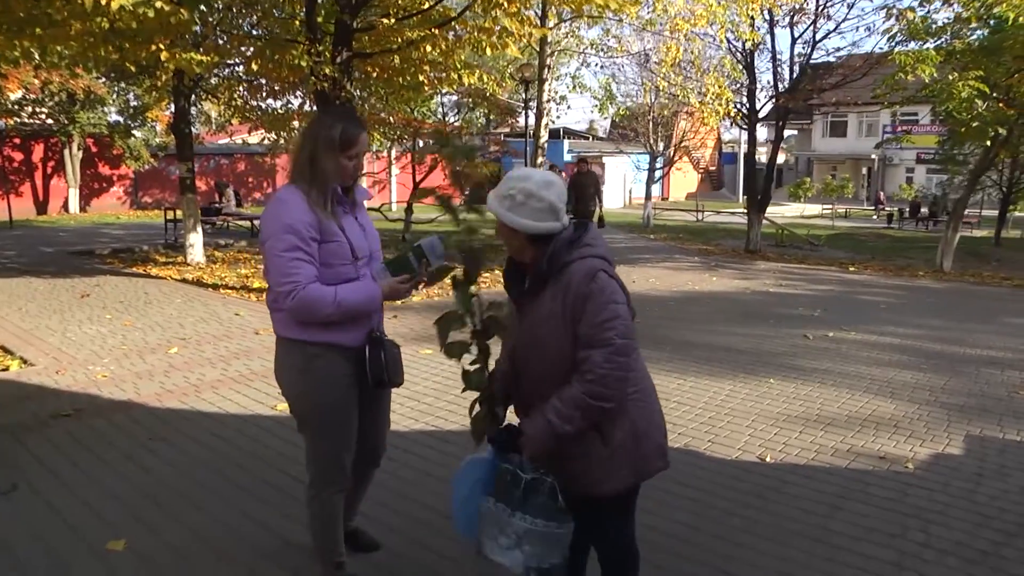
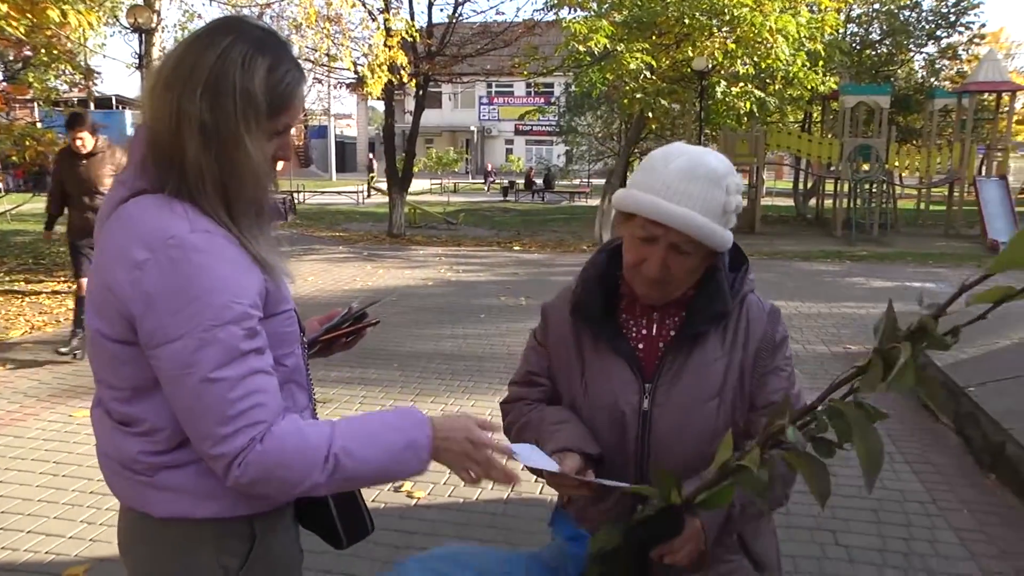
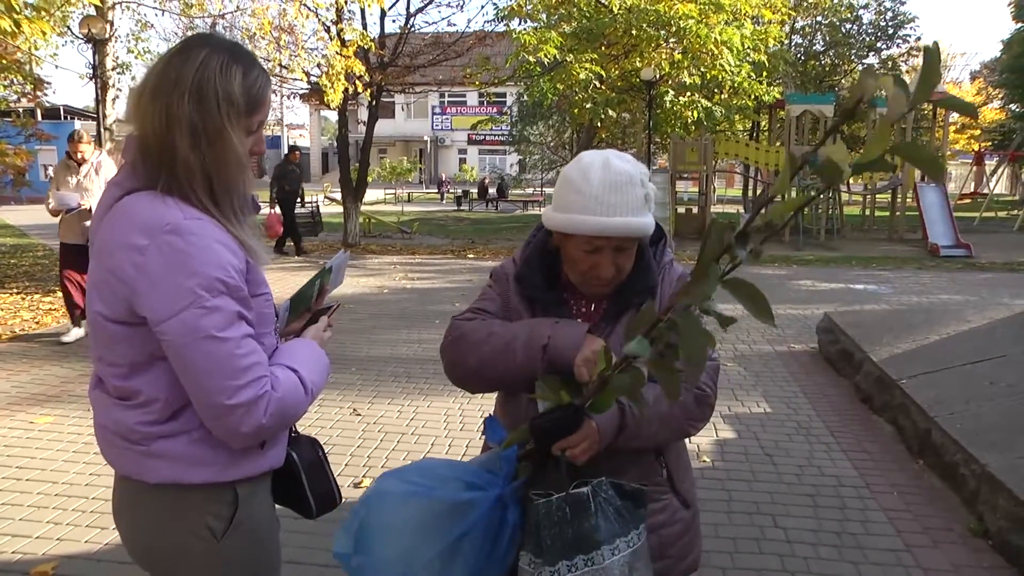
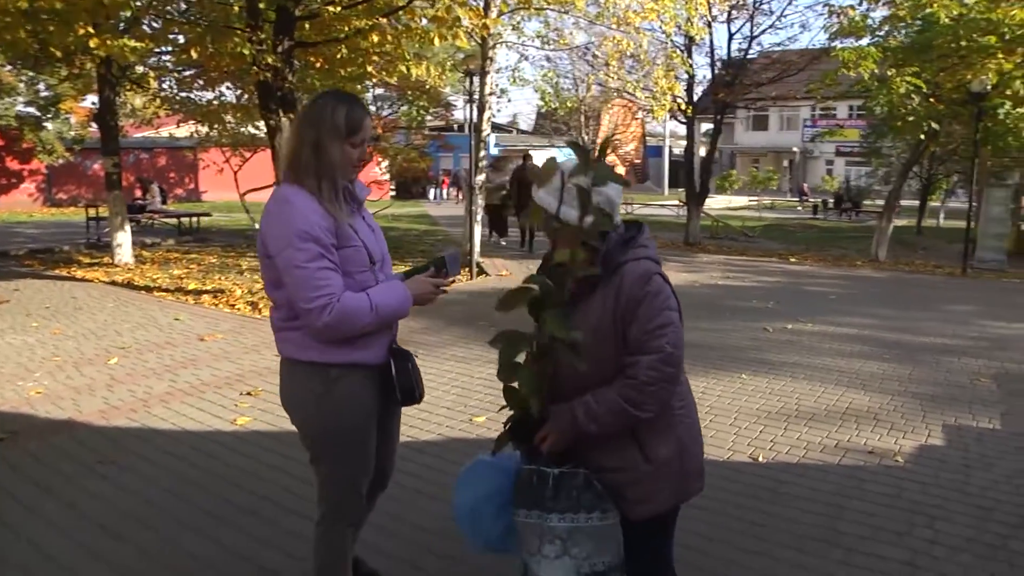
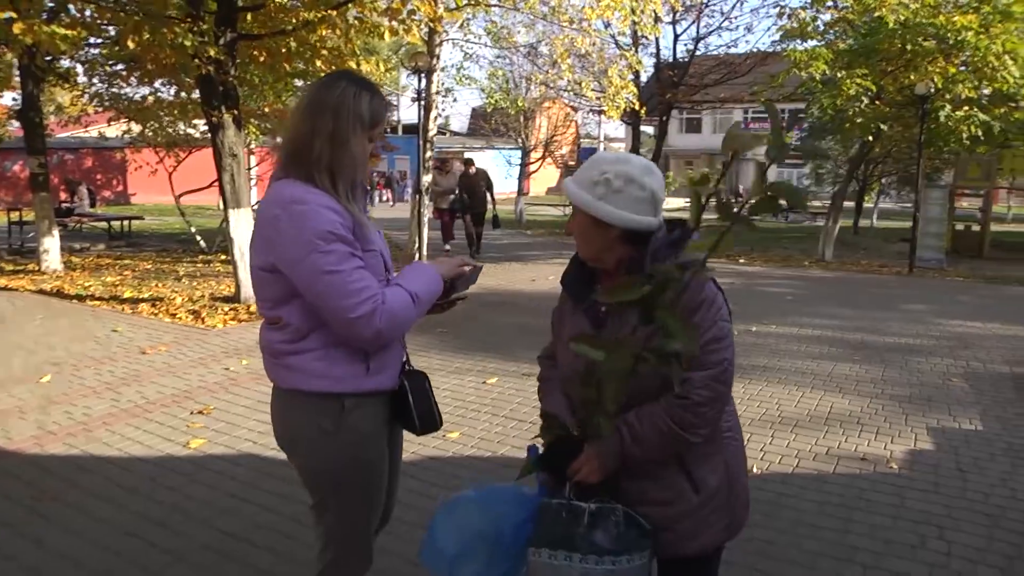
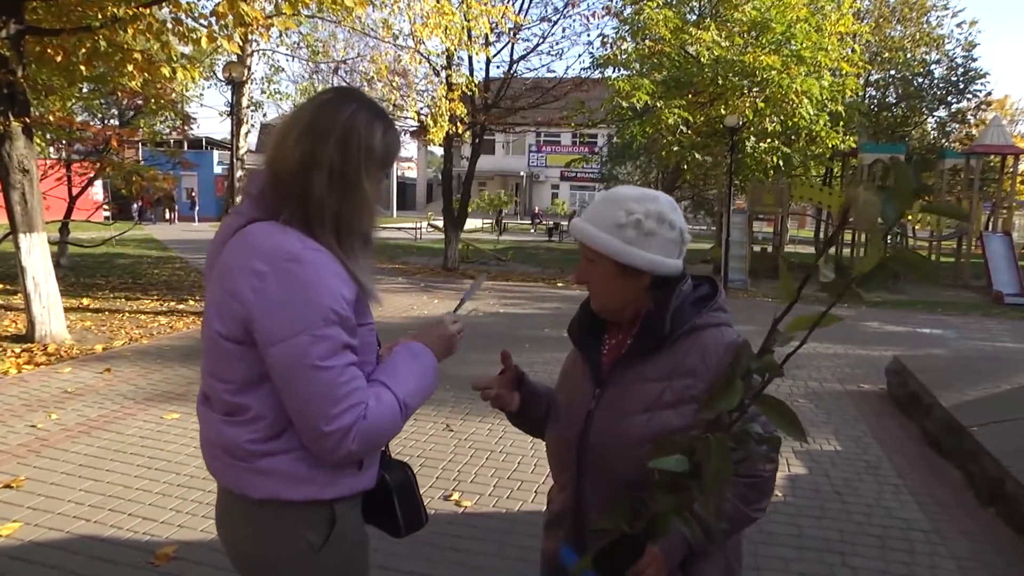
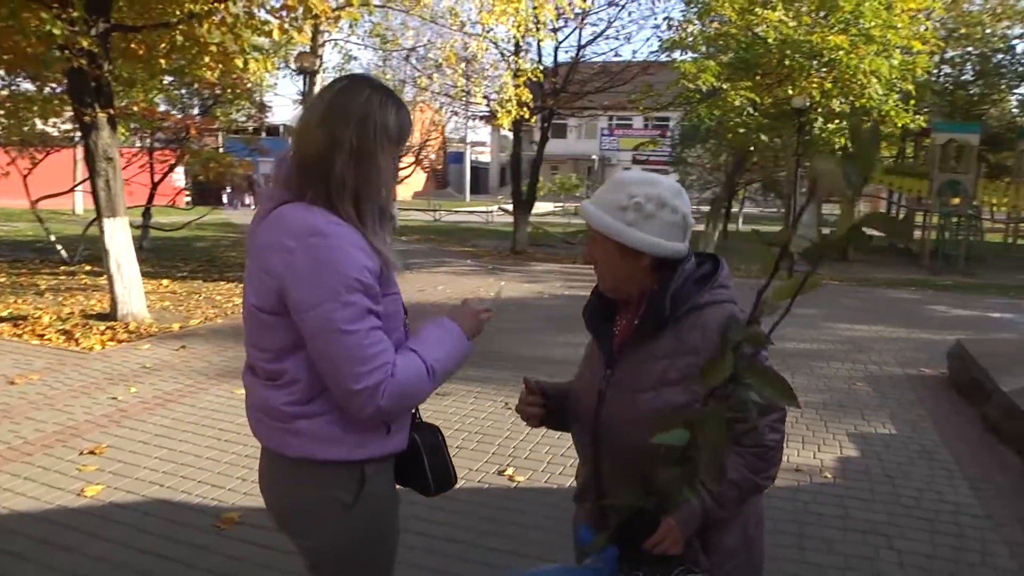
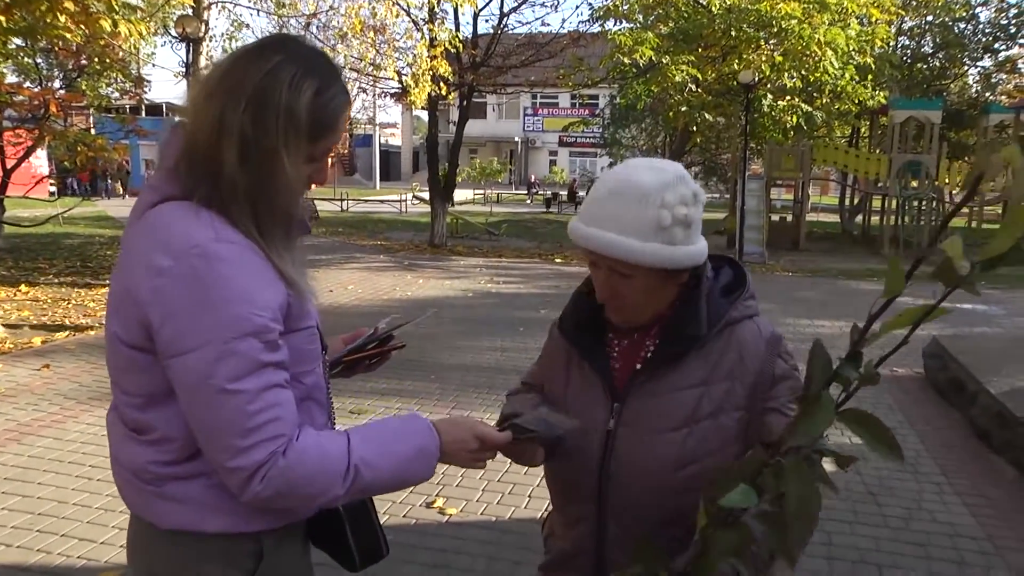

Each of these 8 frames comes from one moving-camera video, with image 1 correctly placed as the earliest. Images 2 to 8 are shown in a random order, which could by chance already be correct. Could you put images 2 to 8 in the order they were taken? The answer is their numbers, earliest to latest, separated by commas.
4, 5, 7, 6, 8, 2, 3
